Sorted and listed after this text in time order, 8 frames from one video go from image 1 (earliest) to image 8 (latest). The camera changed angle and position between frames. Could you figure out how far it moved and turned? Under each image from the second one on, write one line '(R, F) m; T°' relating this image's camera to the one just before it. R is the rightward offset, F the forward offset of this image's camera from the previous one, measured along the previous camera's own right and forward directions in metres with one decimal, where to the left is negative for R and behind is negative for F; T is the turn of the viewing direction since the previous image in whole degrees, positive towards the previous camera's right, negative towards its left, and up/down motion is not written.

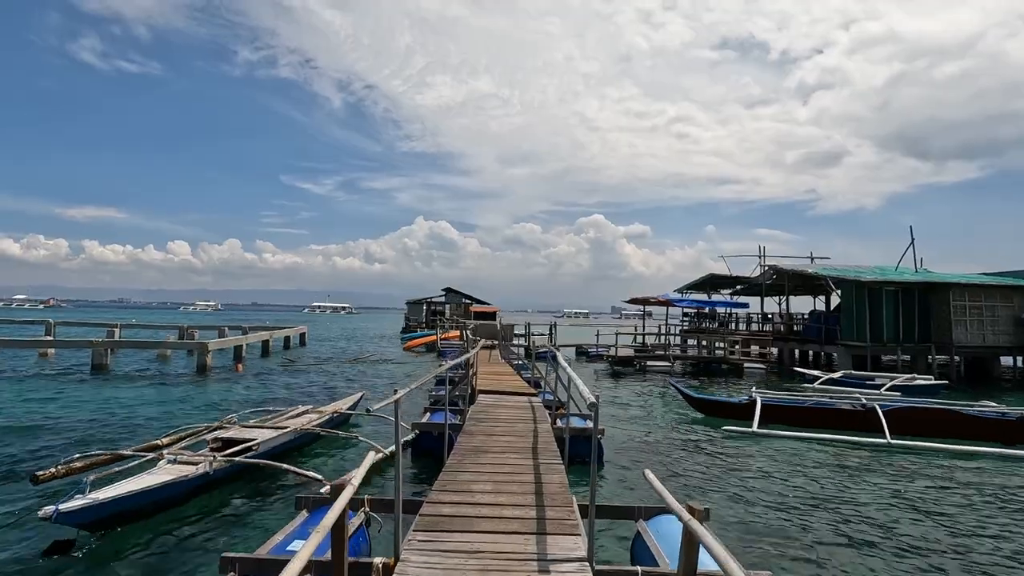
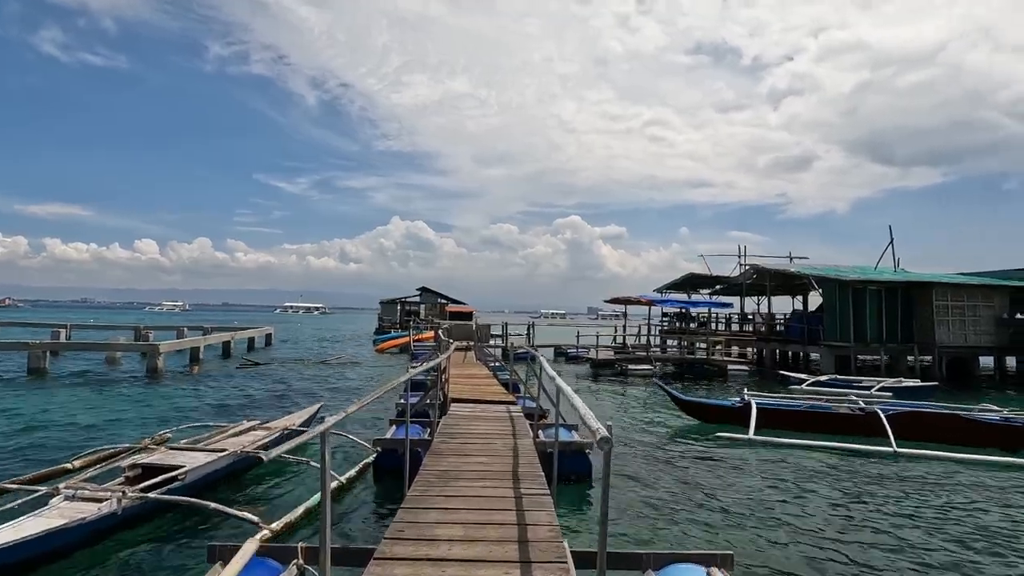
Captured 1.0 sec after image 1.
(0.0, +1.2) m; +2°
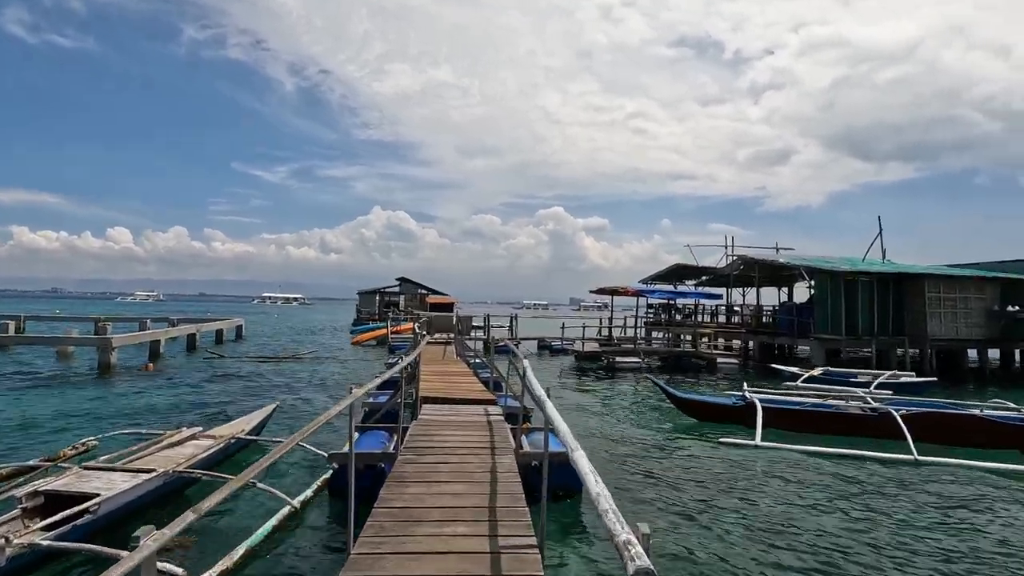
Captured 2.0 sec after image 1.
(0.0, +1.2) m; +2°
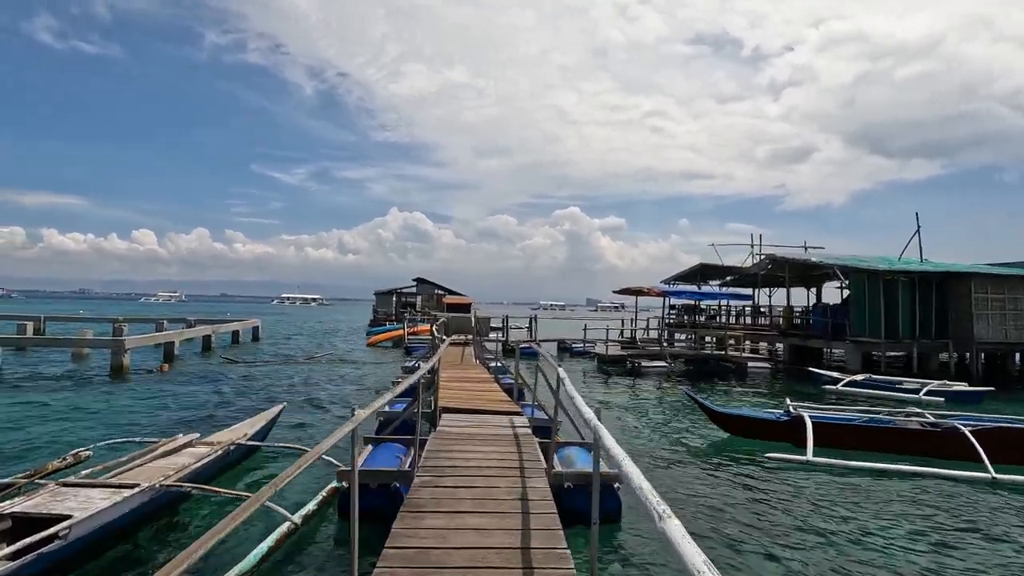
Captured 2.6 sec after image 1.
(-0.2, +0.8) m; -2°
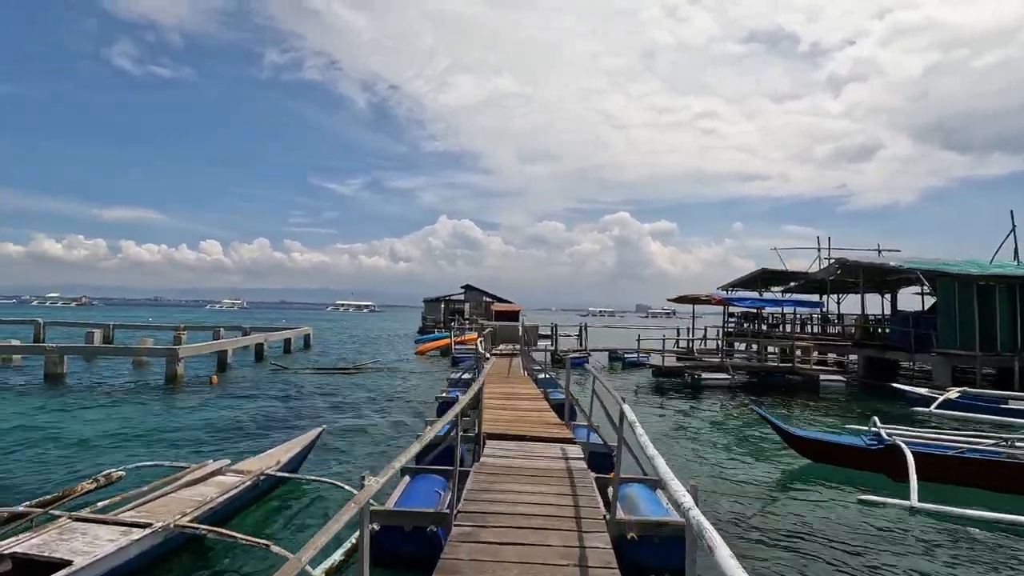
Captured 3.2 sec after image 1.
(0.0, +0.9) m; -5°
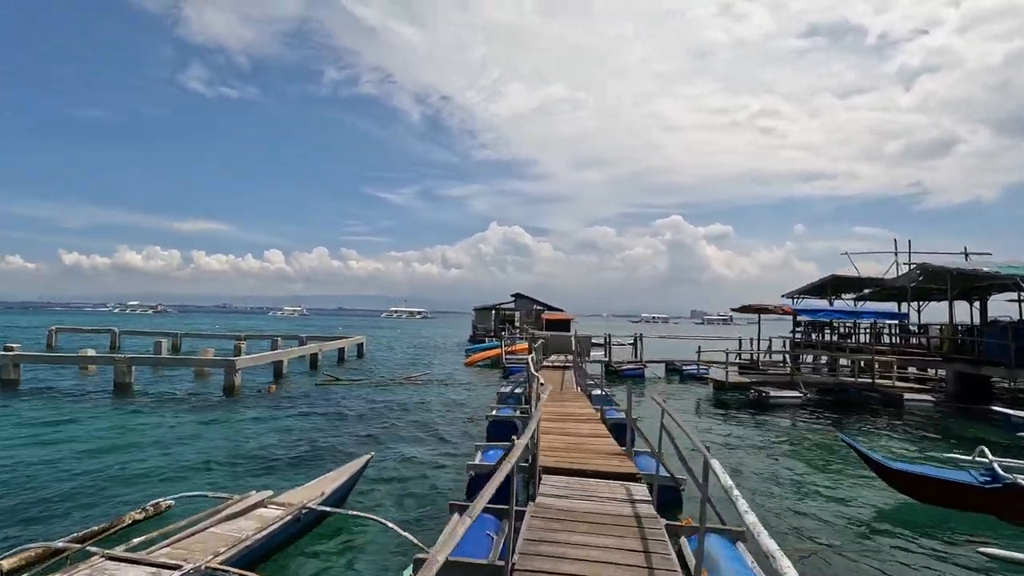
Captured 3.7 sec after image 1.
(-0.1, +0.6) m; -5°
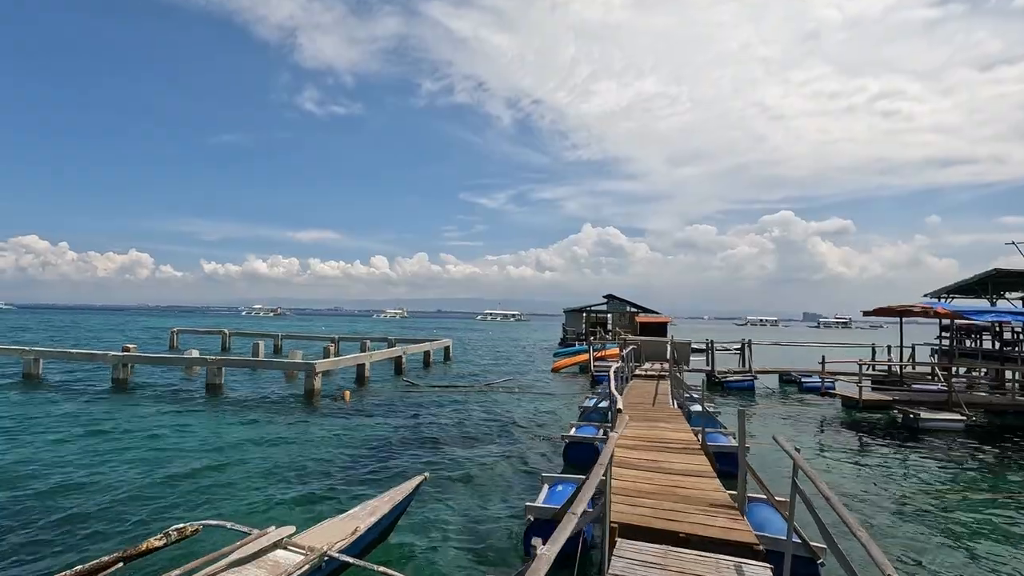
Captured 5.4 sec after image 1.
(+0.3, +1.8) m; -10°
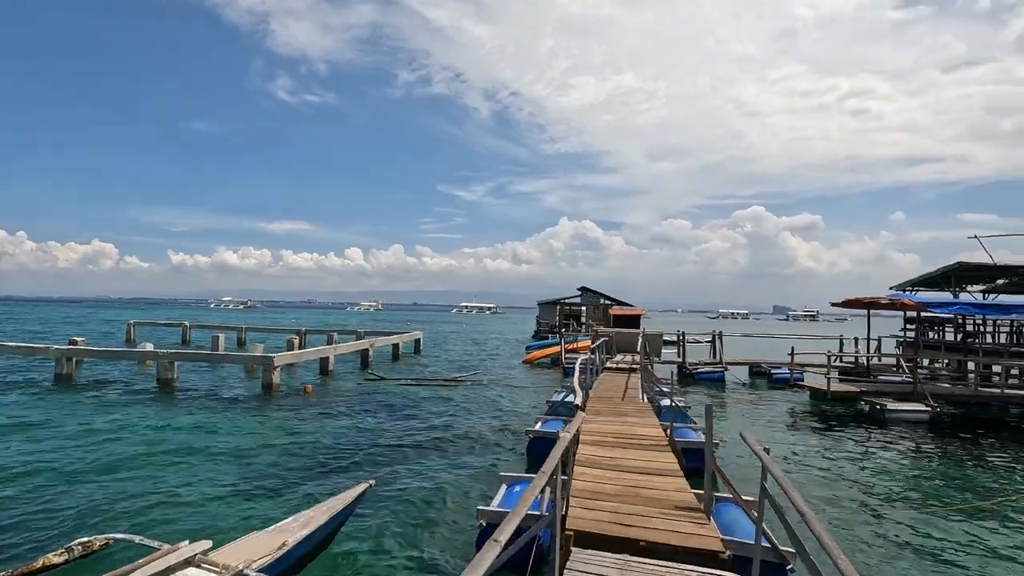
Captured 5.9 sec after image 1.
(+0.3, +0.6) m; +3°
